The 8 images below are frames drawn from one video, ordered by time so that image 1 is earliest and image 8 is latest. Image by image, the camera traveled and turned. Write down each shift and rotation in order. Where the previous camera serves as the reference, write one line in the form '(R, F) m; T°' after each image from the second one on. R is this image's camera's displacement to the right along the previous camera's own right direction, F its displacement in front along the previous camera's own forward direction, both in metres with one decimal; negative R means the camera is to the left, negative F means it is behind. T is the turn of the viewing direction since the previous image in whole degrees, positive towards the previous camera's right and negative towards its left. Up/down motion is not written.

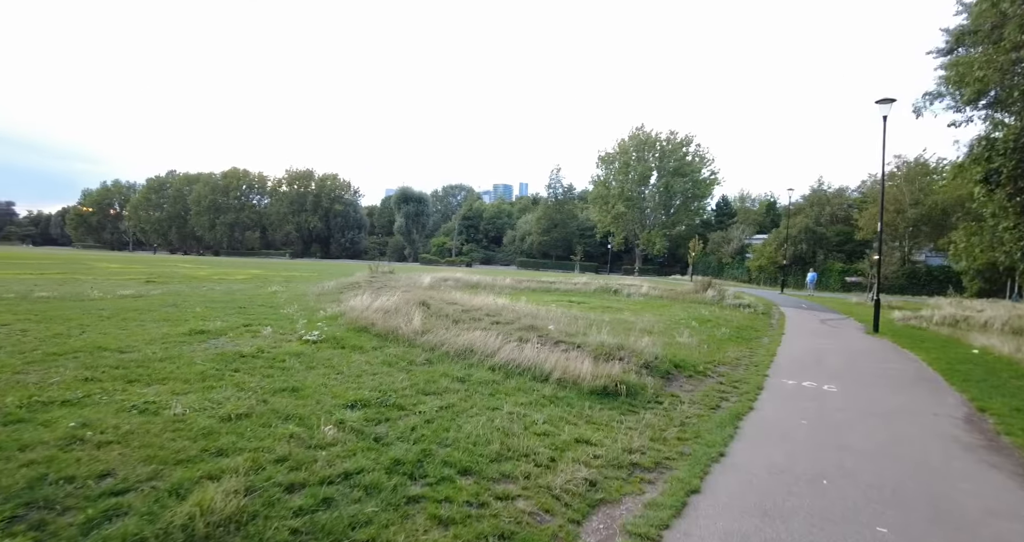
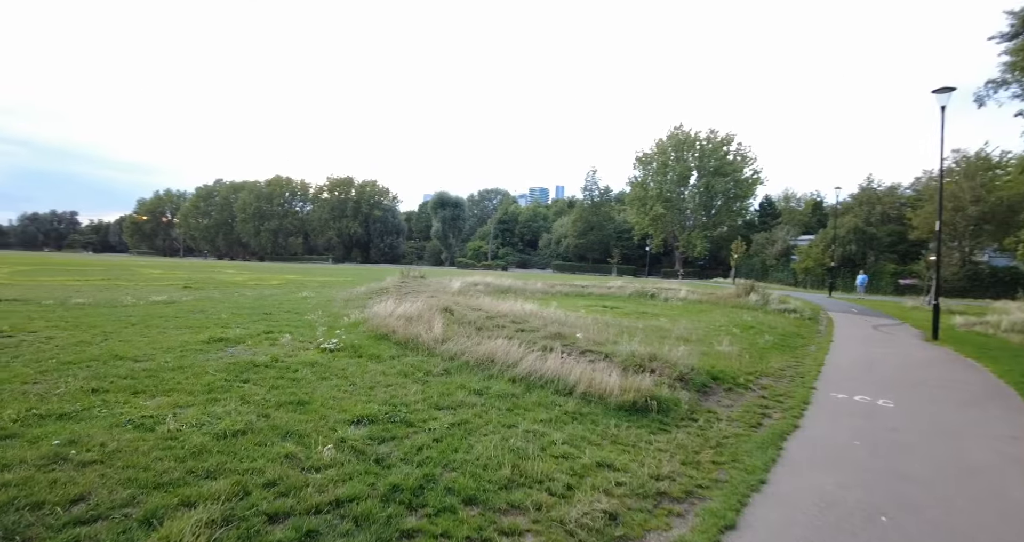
(+0.3, +0.6) m; -4°
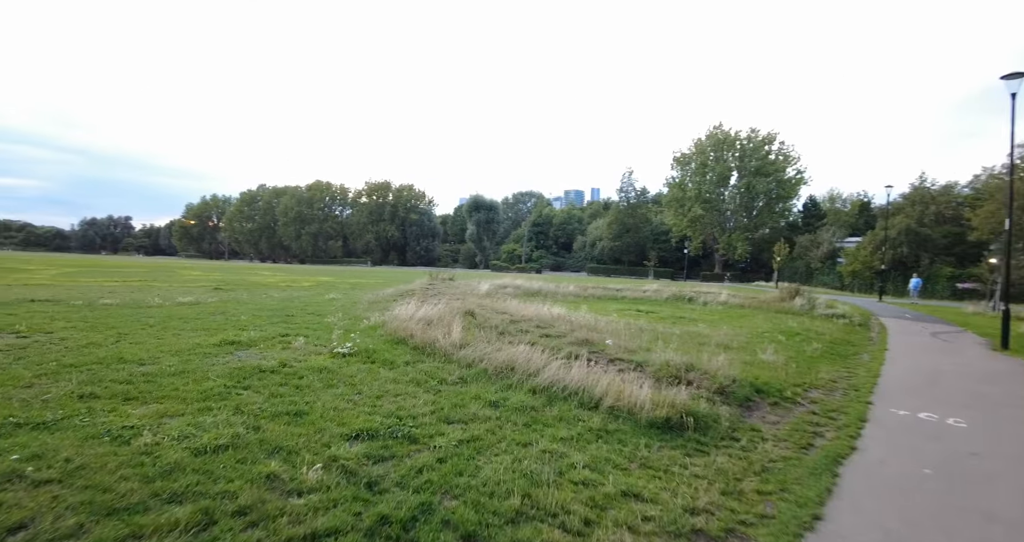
(+0.2, +0.8) m; -4°
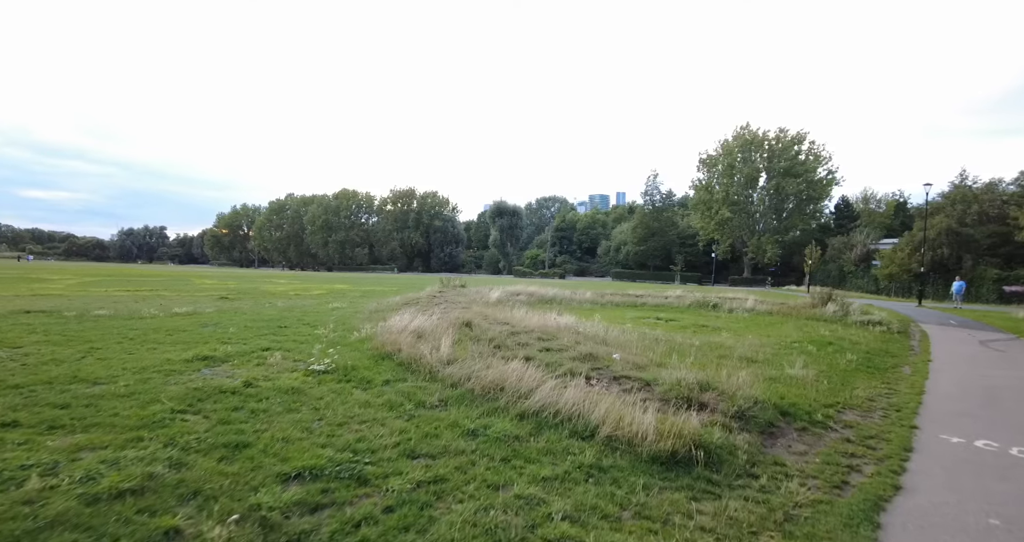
(+0.6, +1.0) m; -3°
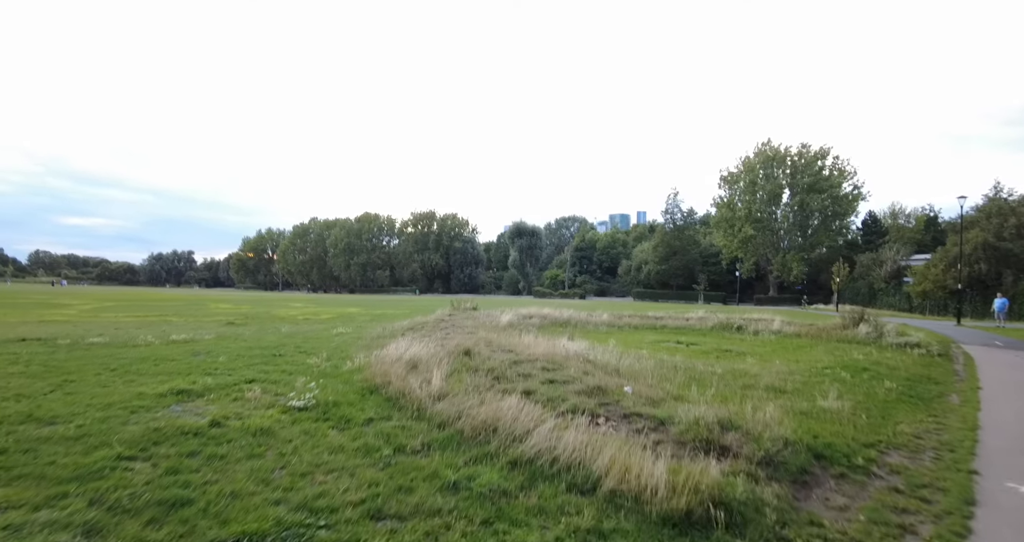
(+0.4, +0.9) m; -2°
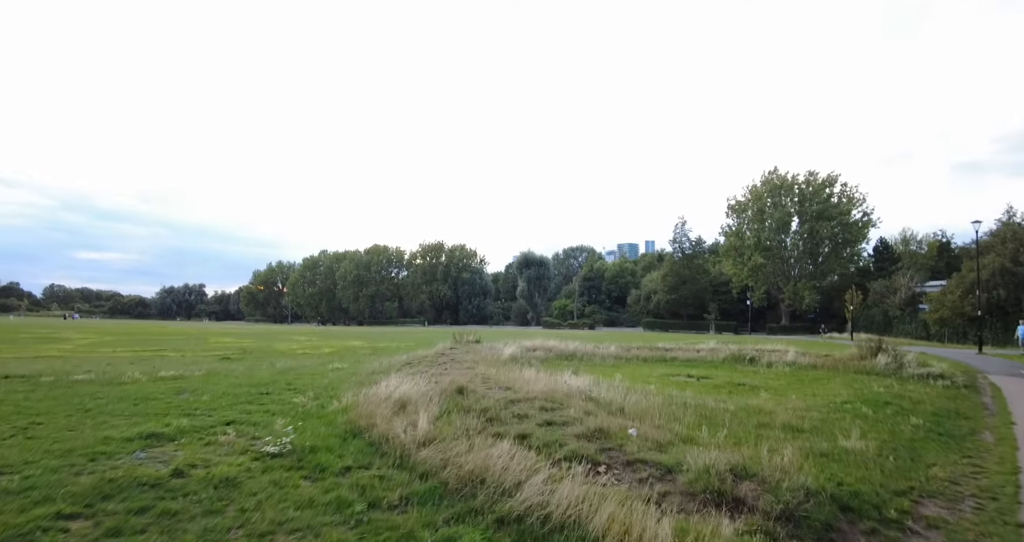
(+0.3, +0.6) m; -1°
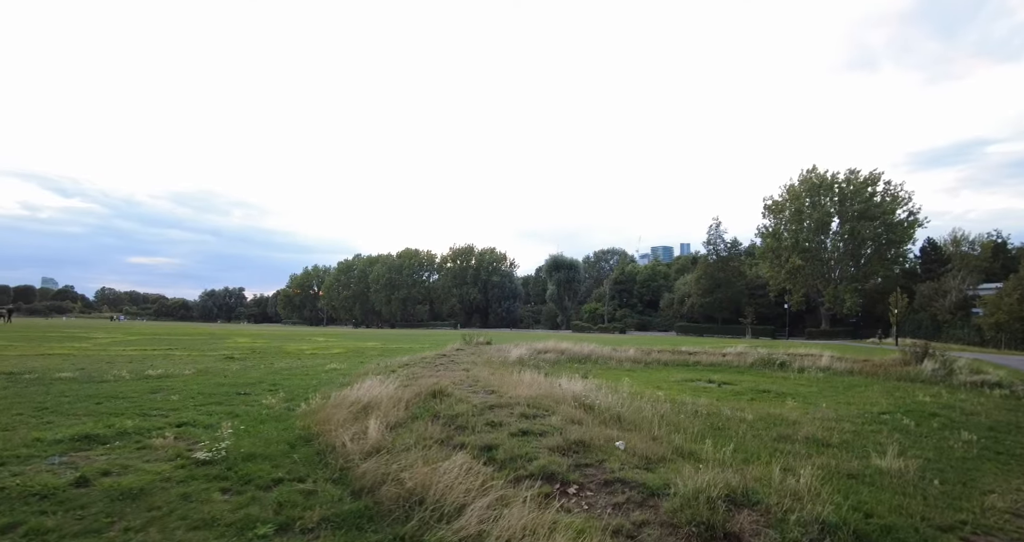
(+0.9, +1.2) m; -3°
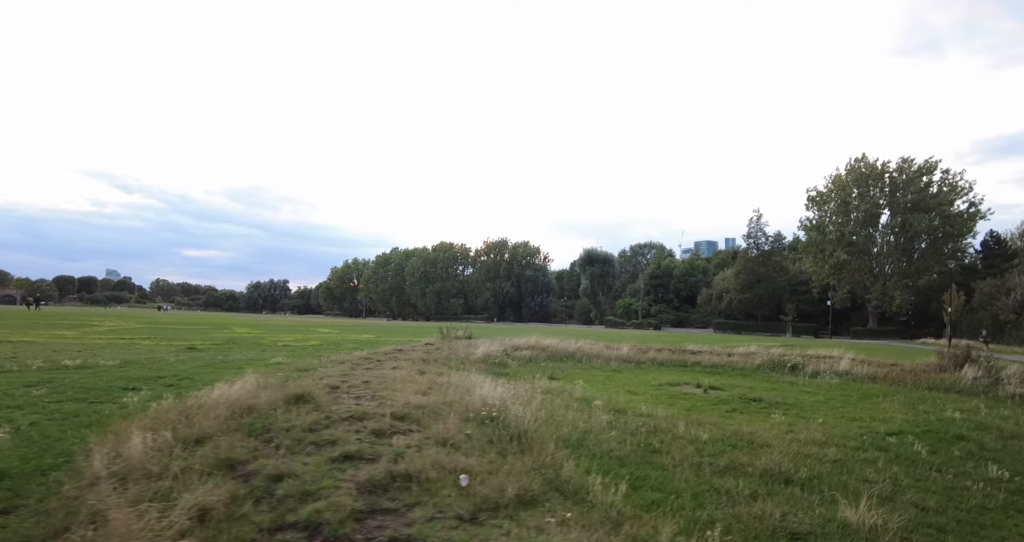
(+2.4, +2.1) m; -4°
